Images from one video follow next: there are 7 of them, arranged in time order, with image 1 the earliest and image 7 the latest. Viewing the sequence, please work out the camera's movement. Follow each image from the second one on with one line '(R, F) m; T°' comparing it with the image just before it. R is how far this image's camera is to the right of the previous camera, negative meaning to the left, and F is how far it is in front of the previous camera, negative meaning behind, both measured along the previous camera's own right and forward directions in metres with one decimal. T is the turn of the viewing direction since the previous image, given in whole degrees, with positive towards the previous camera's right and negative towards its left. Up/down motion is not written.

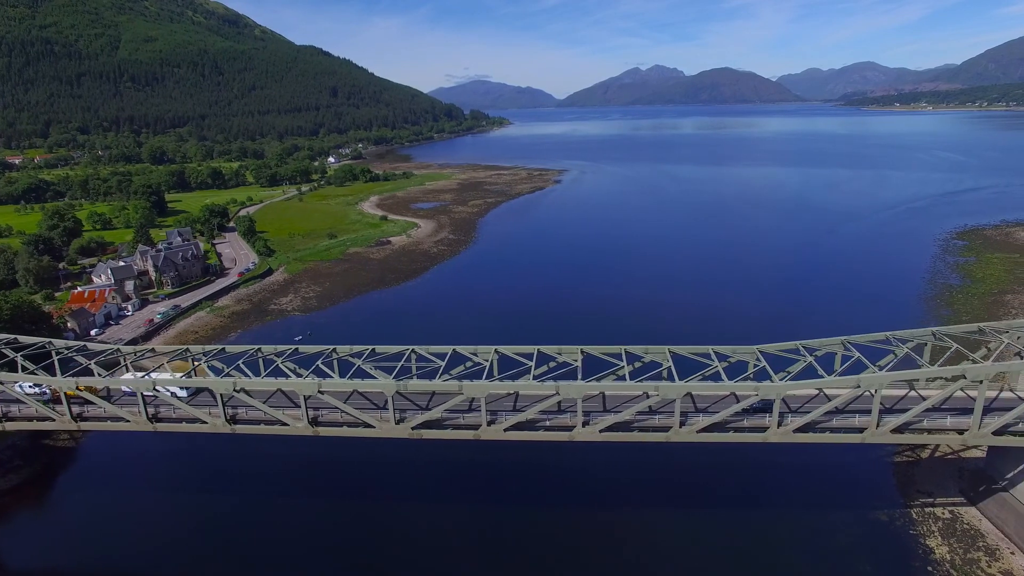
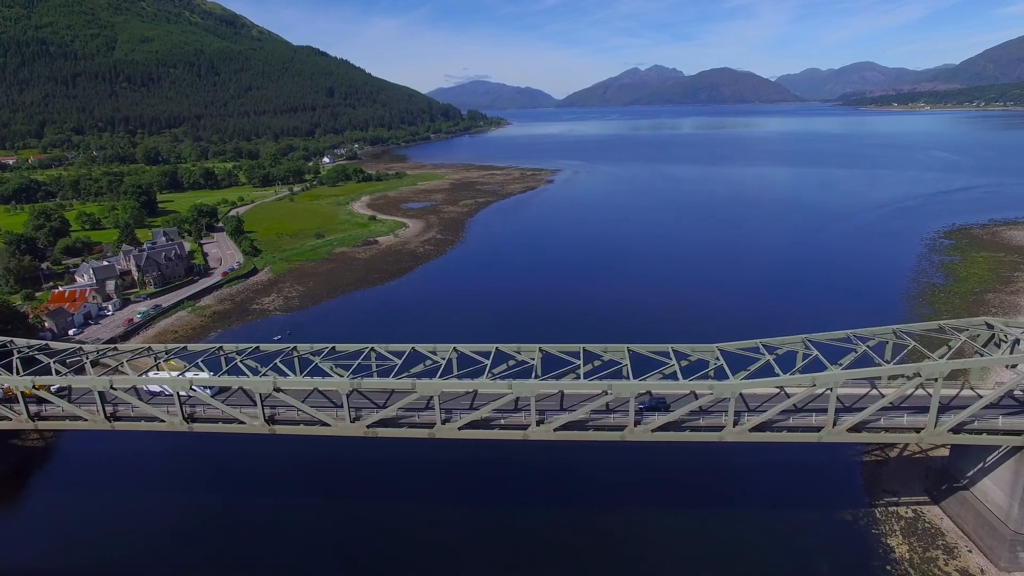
(+1.4, +0.1) m; 0°
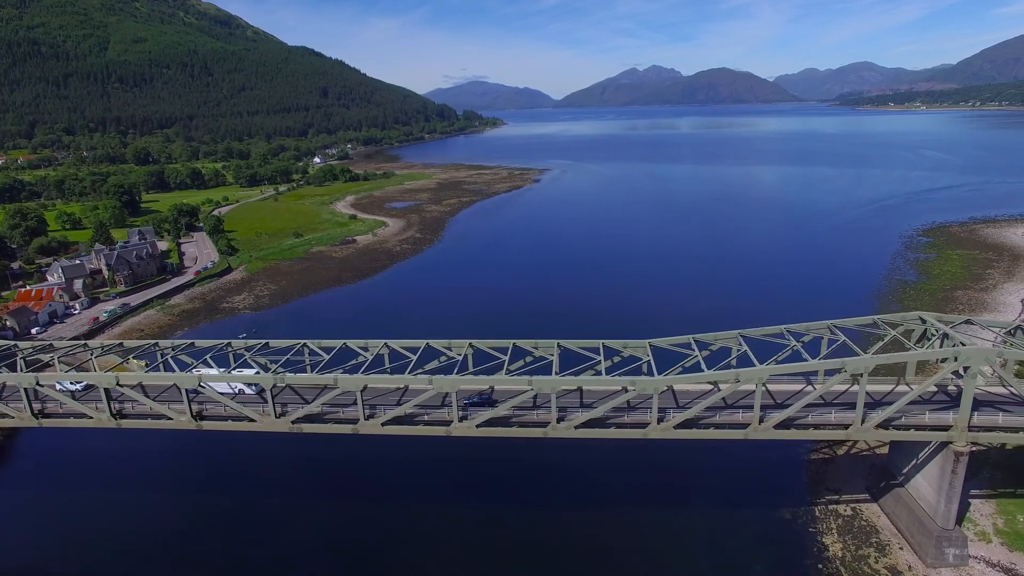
(+2.3, +0.2) m; 0°
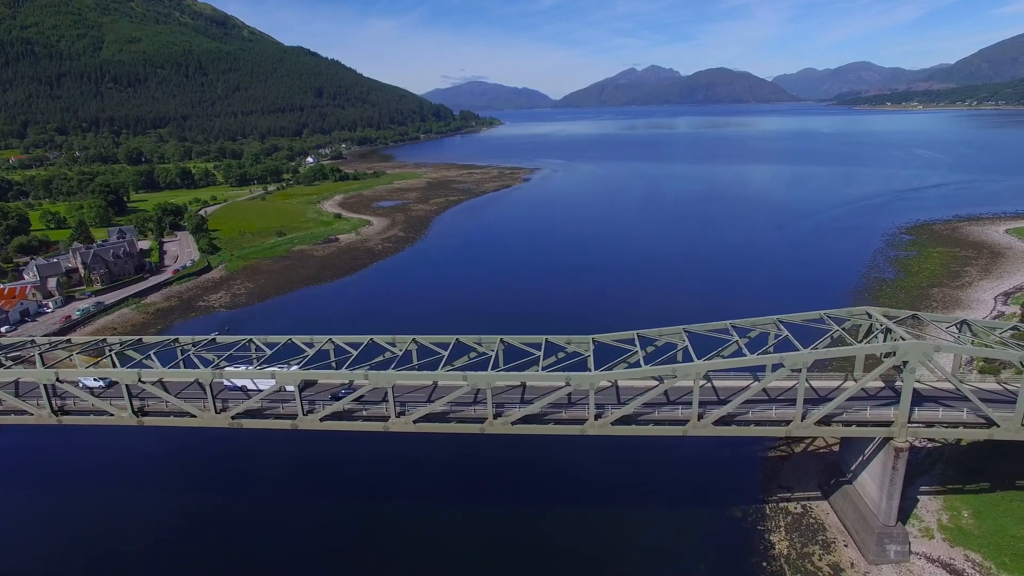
(+1.8, +0.2) m; 0°
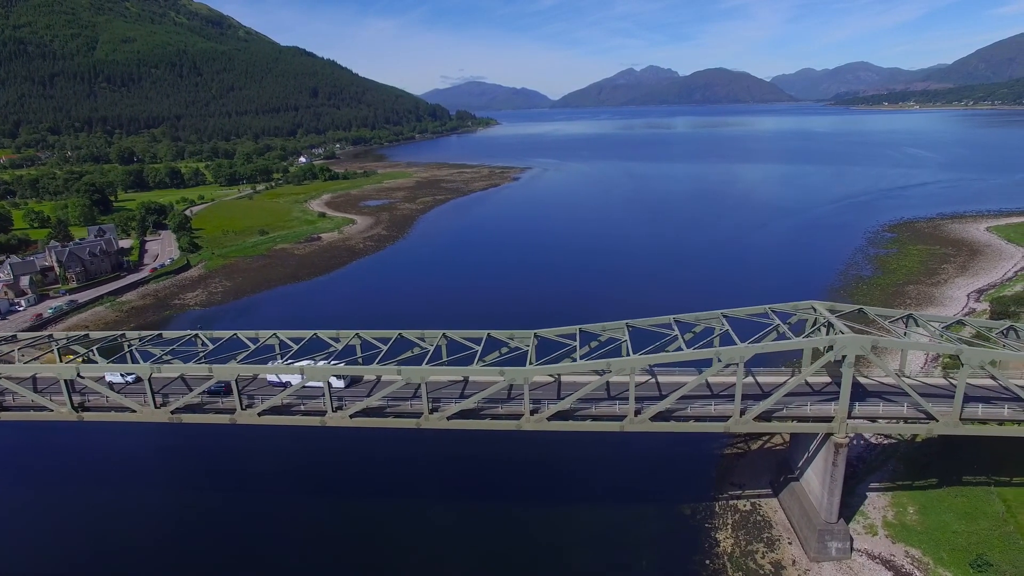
(+1.8, +0.2) m; 0°
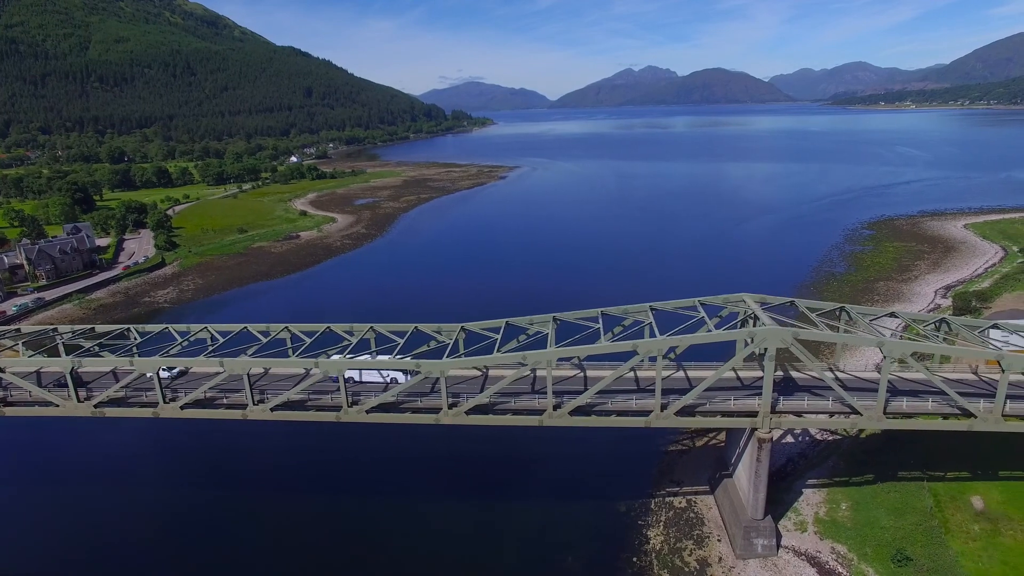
(+2.3, +0.3) m; 0°
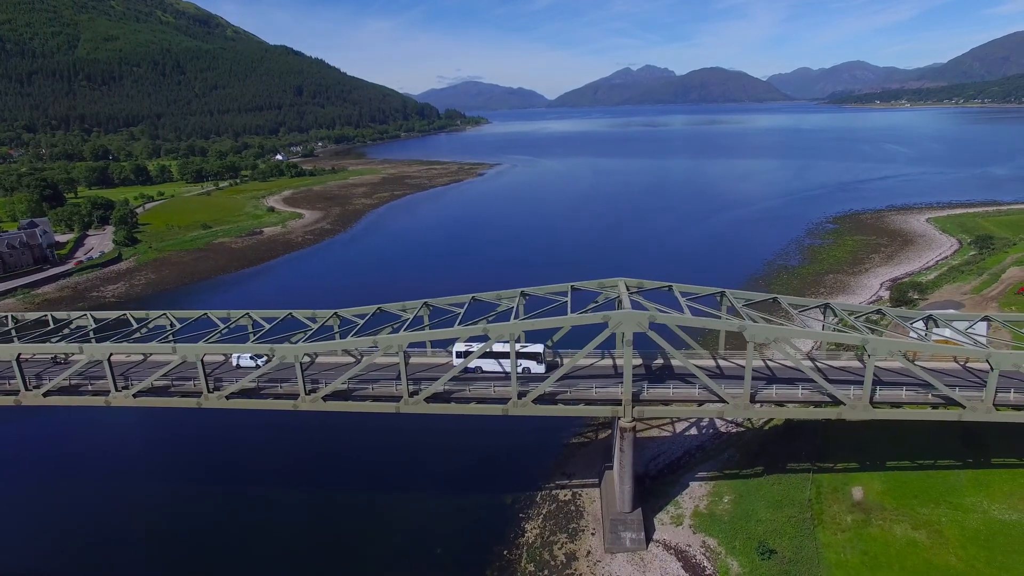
(+3.8, +0.6) m; 0°
